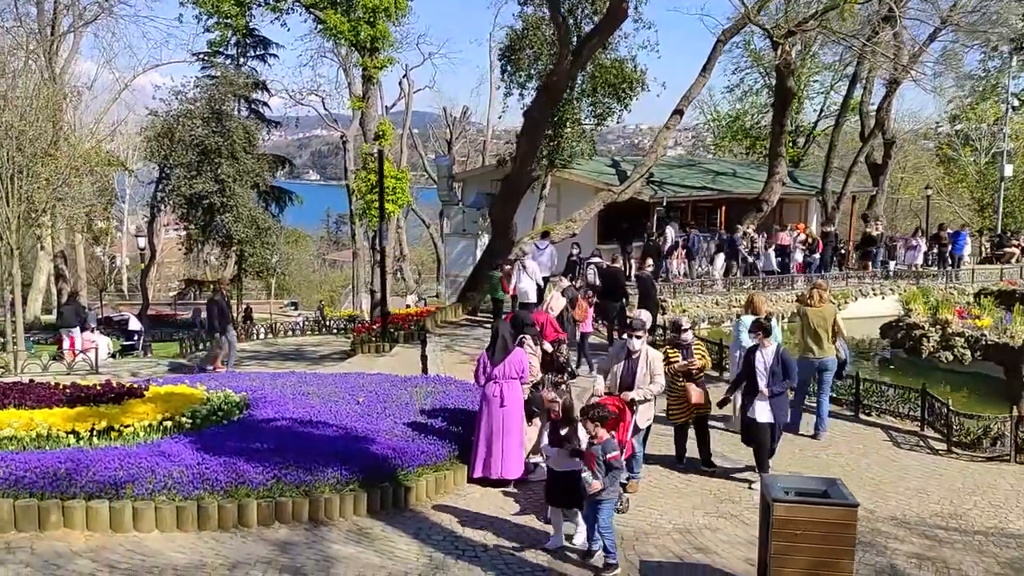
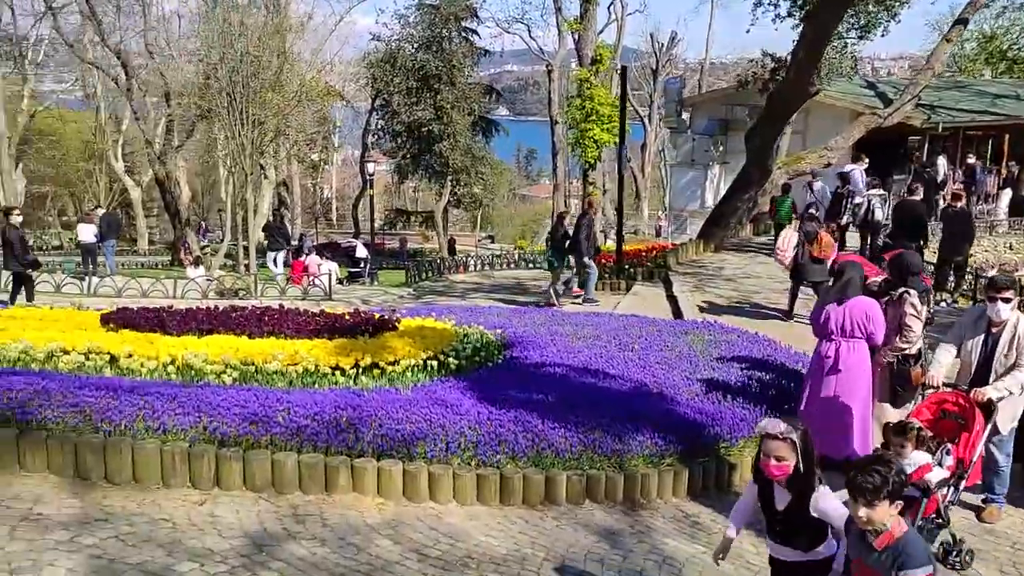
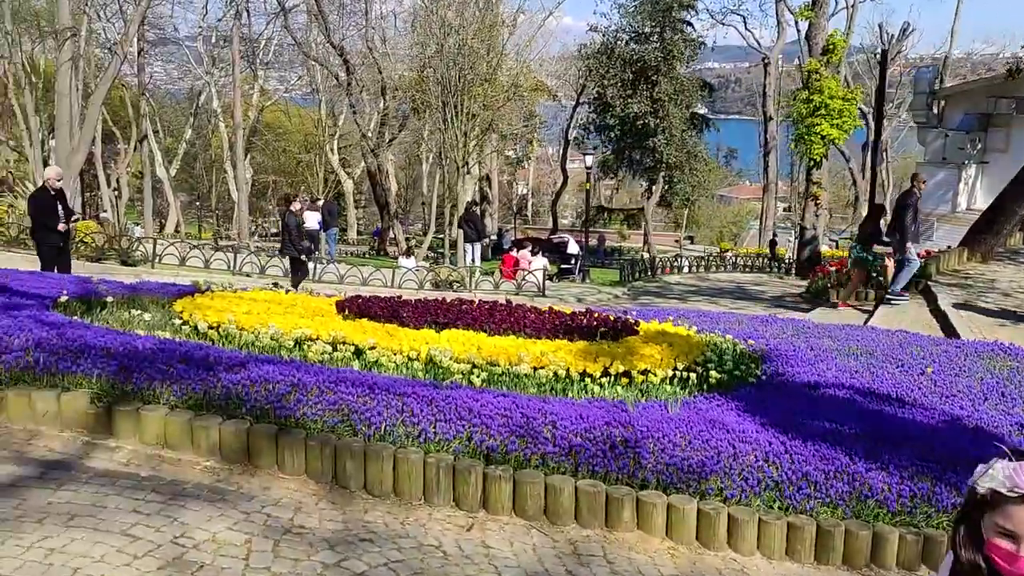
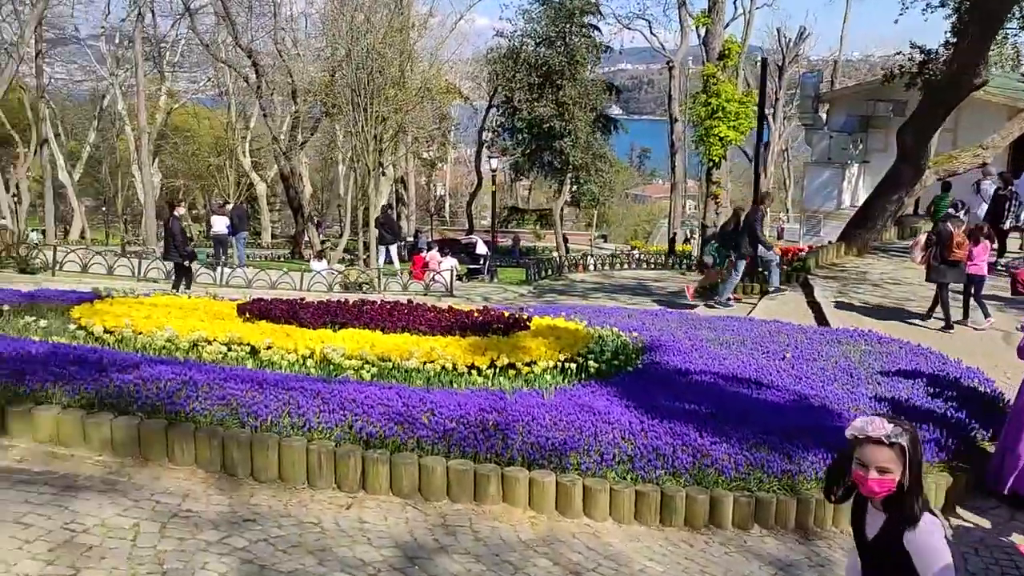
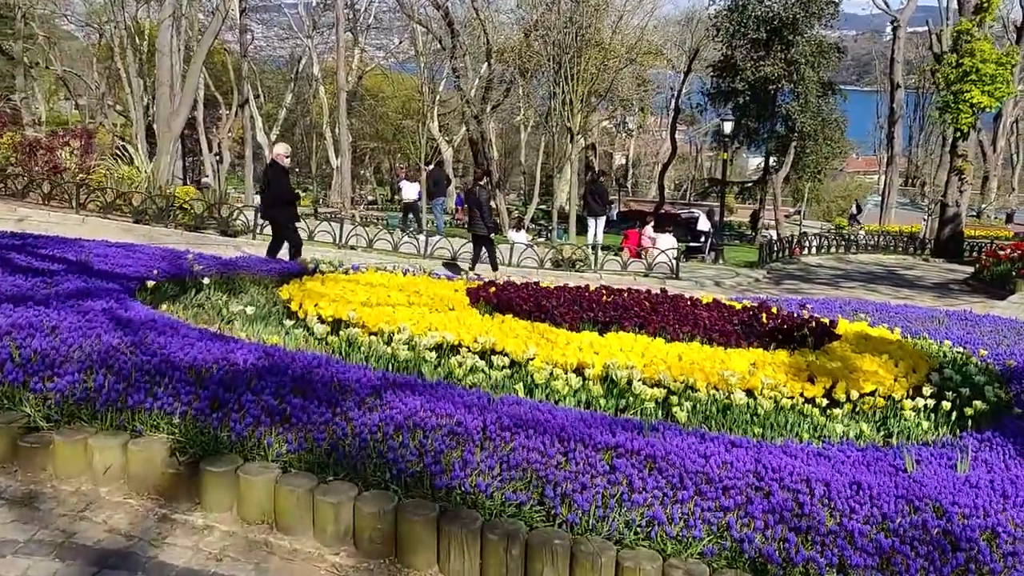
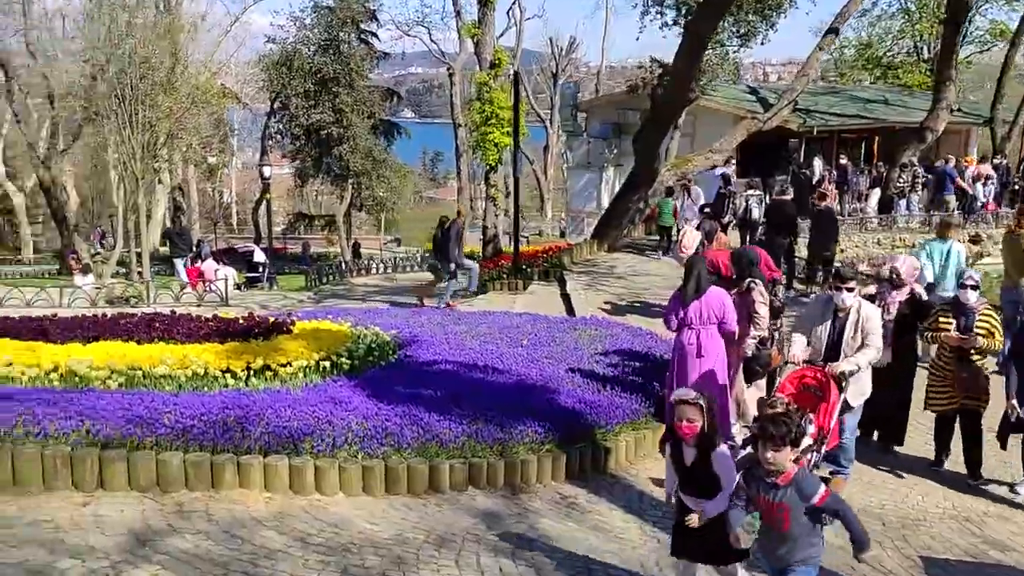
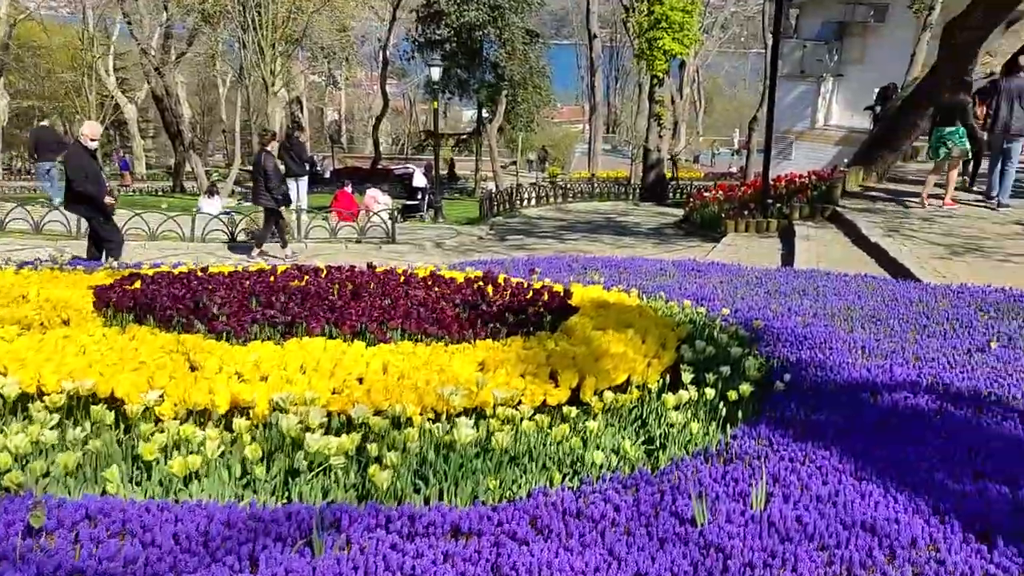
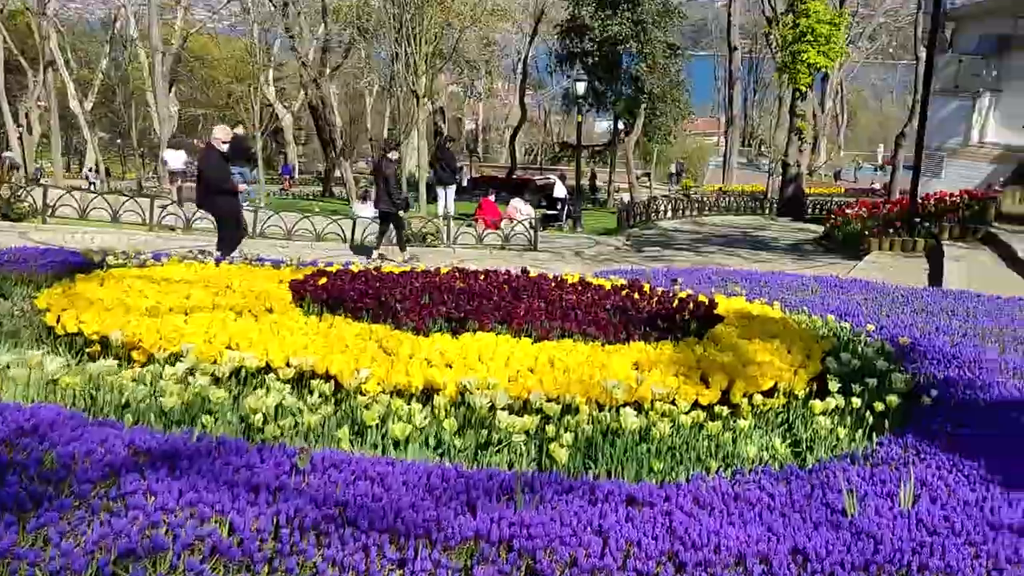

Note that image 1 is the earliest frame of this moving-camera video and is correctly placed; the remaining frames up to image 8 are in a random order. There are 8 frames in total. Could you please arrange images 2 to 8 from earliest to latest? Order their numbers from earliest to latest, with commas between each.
6, 2, 4, 3, 5, 8, 7
